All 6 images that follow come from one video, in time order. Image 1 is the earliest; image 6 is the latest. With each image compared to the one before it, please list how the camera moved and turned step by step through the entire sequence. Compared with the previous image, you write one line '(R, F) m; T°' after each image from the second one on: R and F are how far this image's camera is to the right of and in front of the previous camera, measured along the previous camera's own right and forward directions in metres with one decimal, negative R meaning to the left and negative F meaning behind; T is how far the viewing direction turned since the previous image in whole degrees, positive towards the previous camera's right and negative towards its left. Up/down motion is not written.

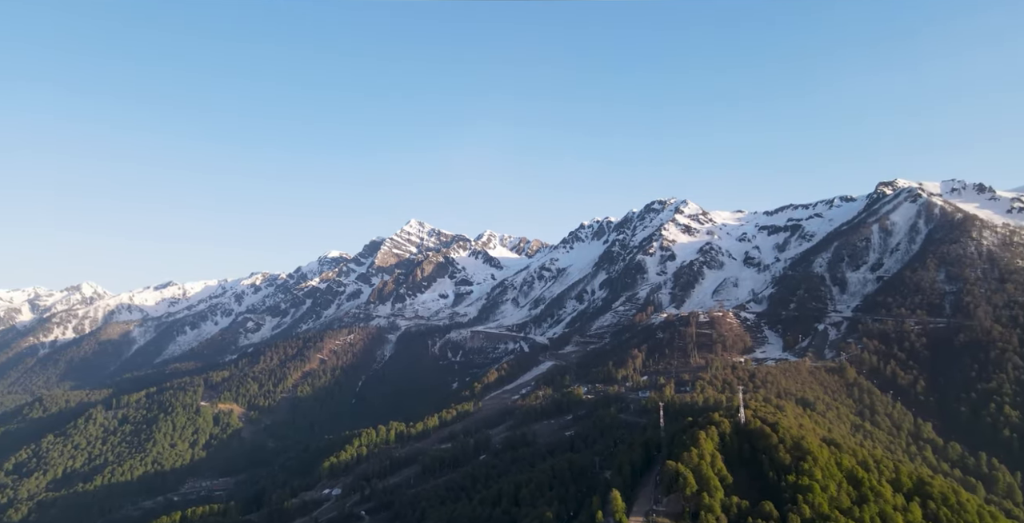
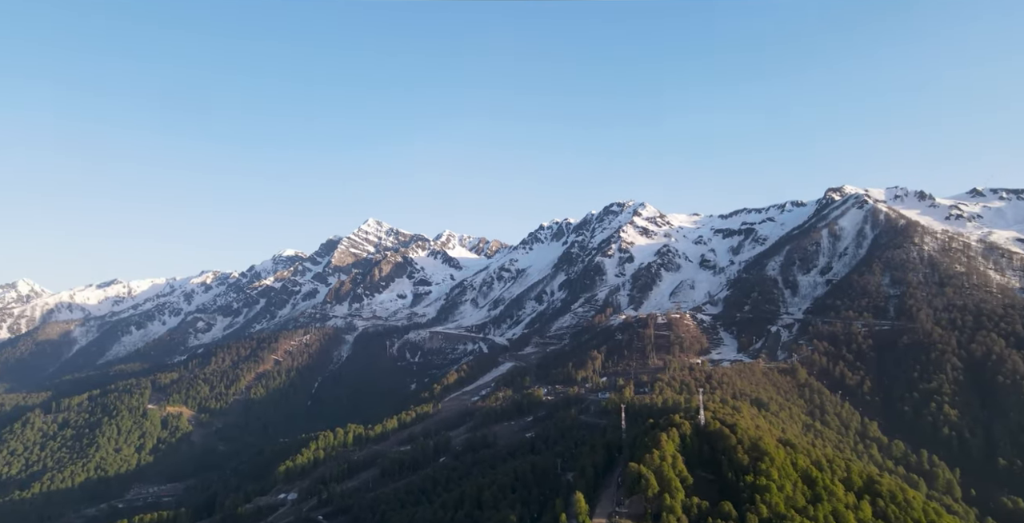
(-1.2, -5.9) m; +3°
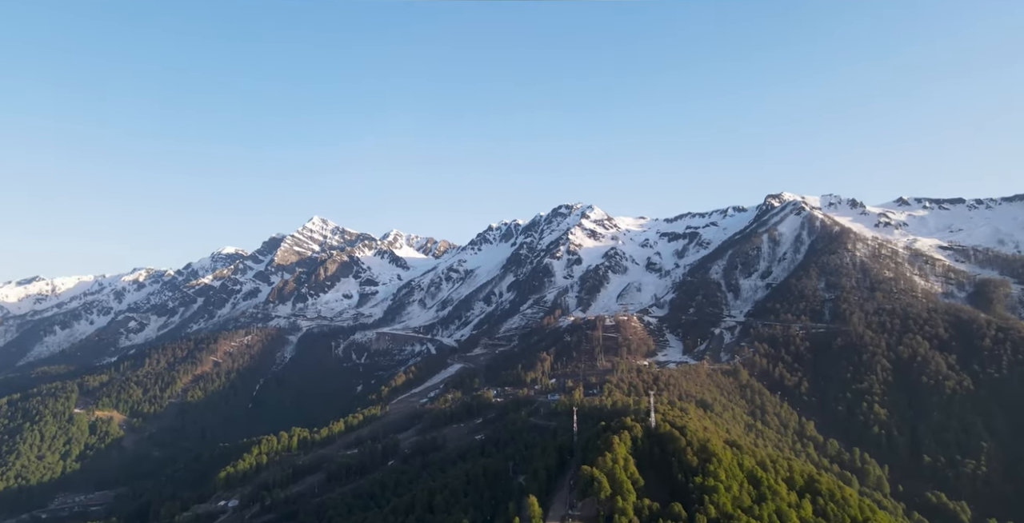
(-1.0, -6.2) m; +4°
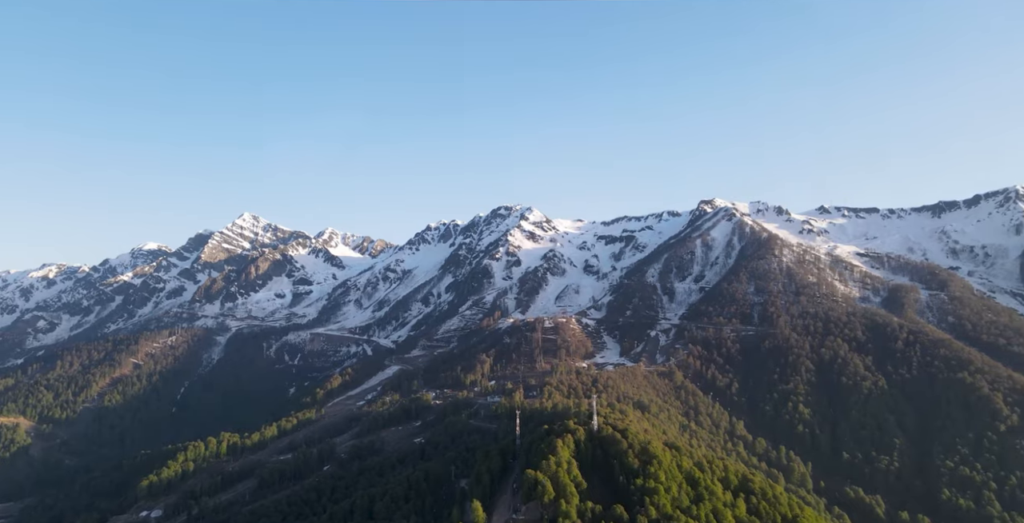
(-0.7, -5.6) m; +4°
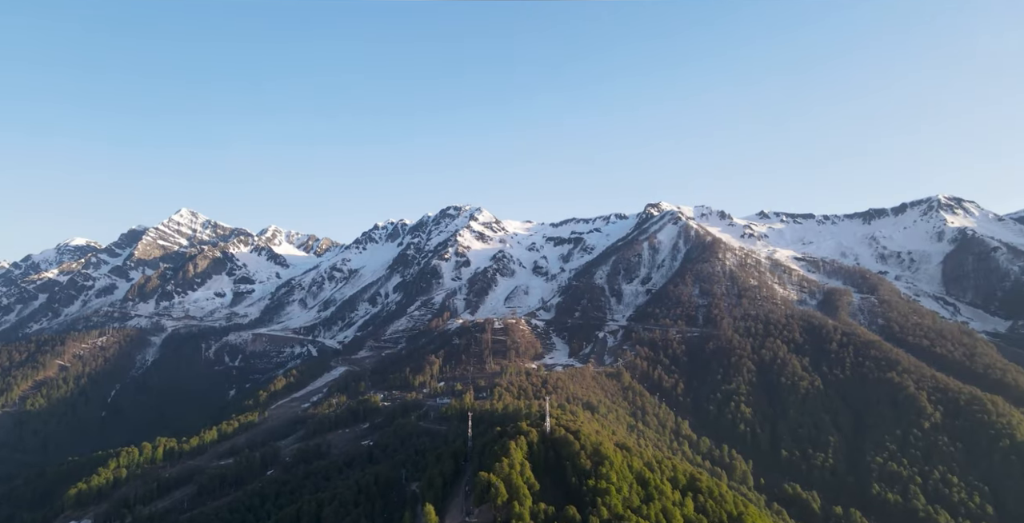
(-0.5, -3.9) m; +3°
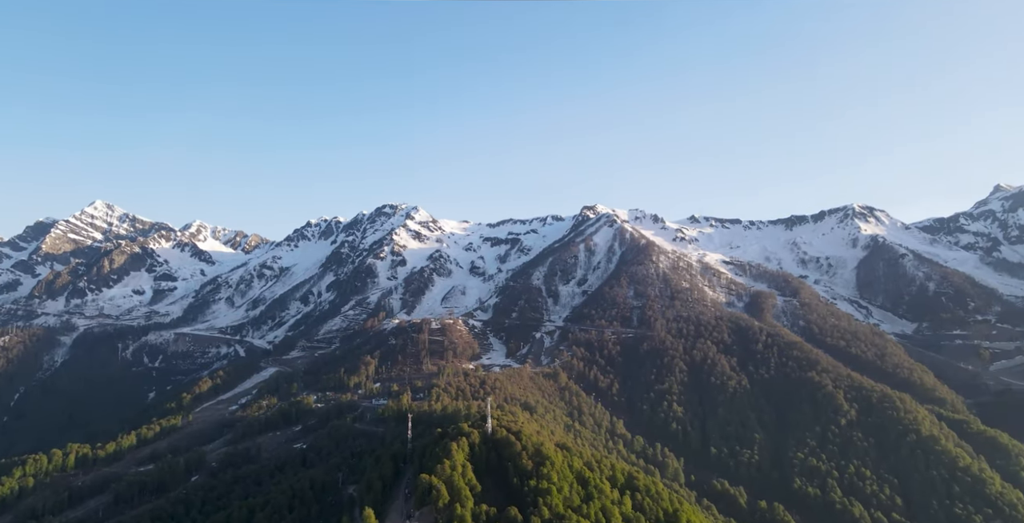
(-0.7, -4.4) m; +4°
